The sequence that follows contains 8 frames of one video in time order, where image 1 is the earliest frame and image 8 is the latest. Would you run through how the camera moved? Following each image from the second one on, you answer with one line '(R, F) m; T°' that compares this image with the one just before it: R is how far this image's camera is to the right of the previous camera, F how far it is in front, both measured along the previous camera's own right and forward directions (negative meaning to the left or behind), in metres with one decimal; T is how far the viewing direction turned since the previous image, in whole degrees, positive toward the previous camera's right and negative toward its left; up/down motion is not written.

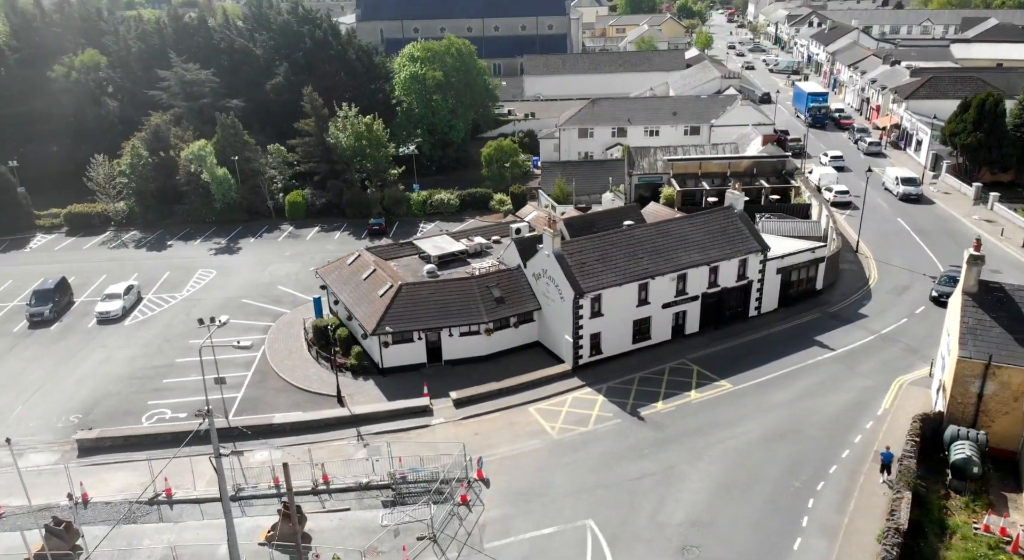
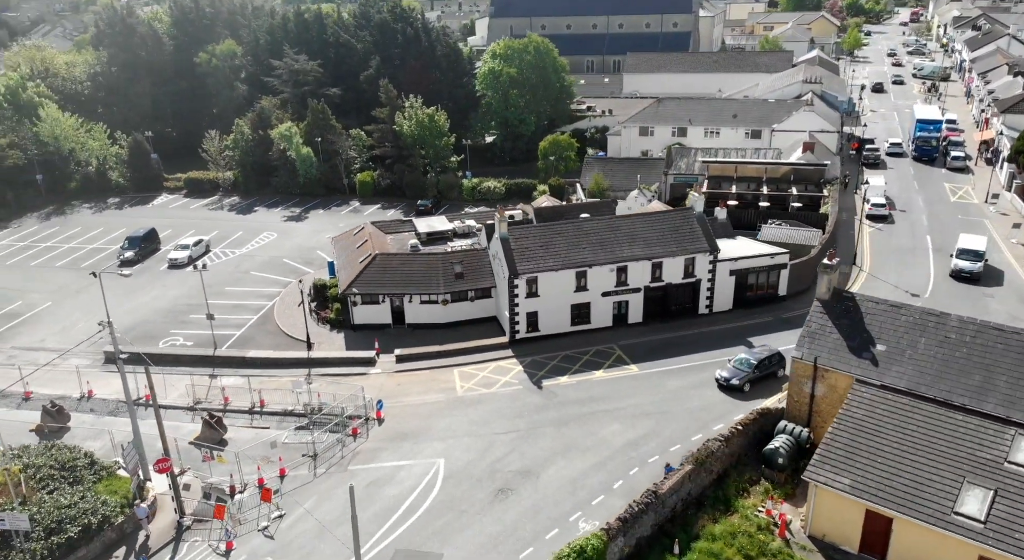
(+11.5, -3.0) m; -12°
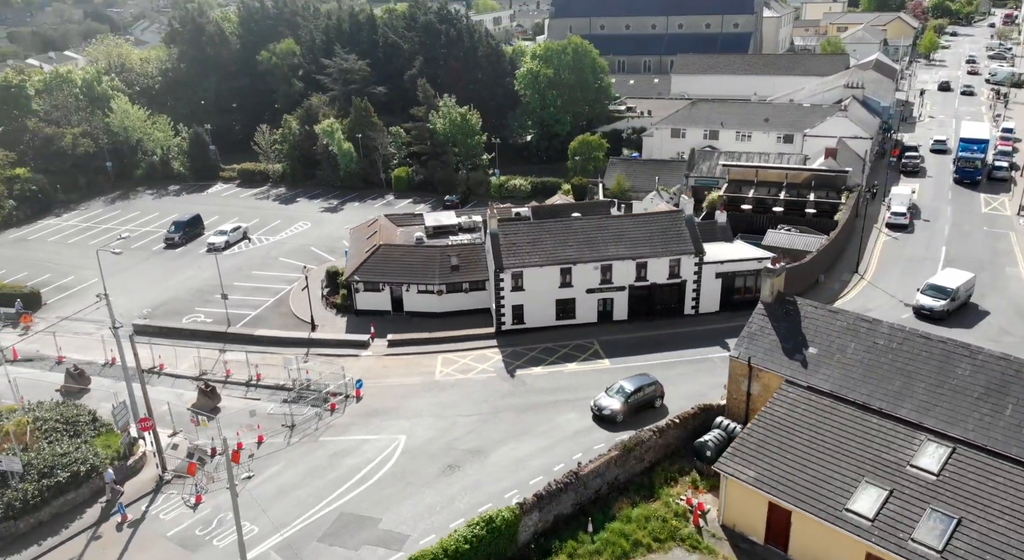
(+4.8, -1.7) m; -6°
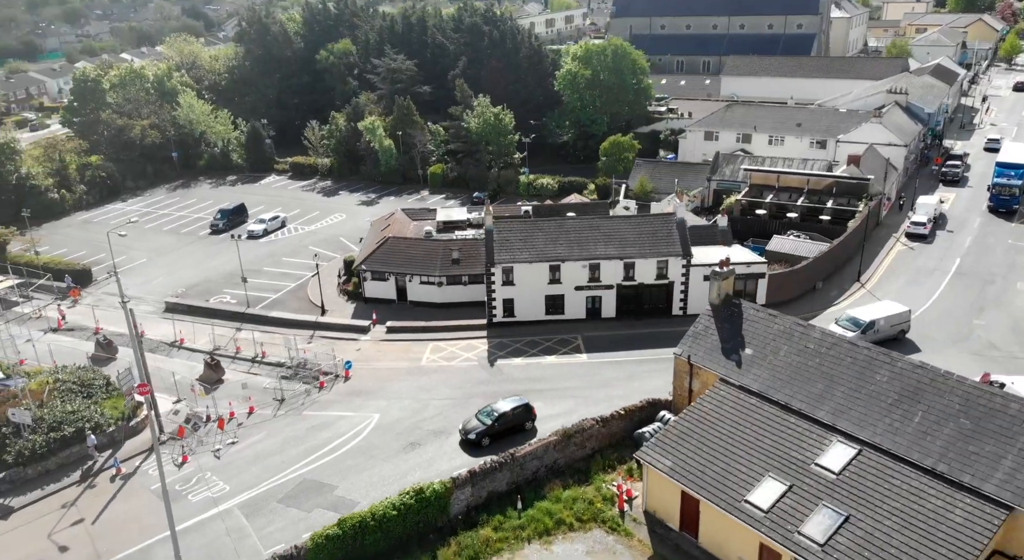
(+4.9, -1.8) m; -6°
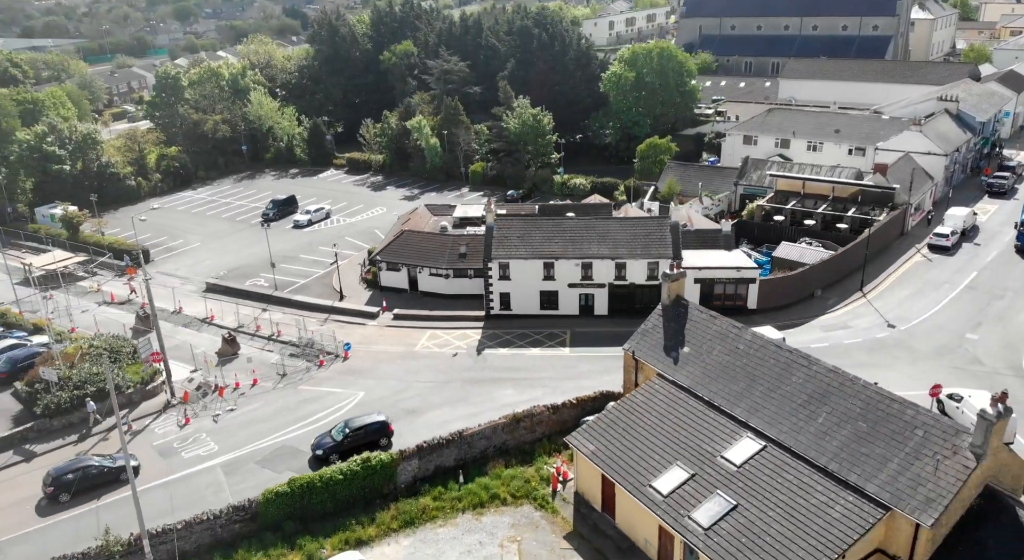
(+5.4, -2.0) m; -6°
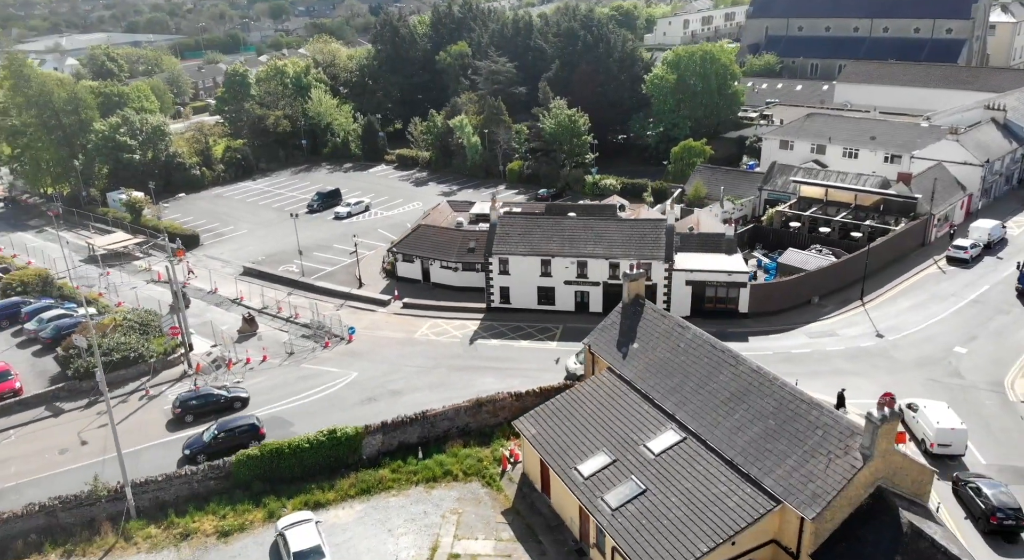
(+5.0, -1.9) m; -6°
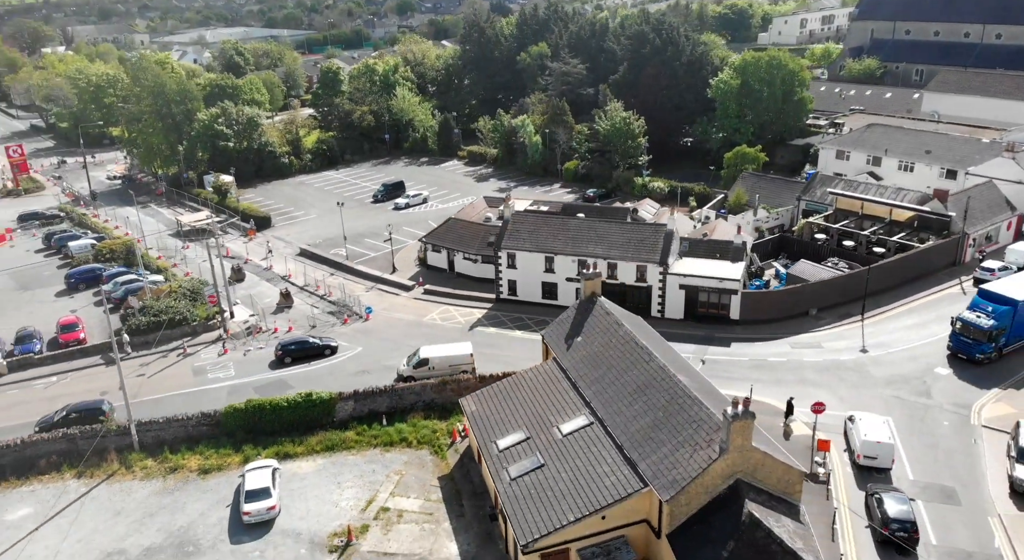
(+7.2, -2.5) m; -9°
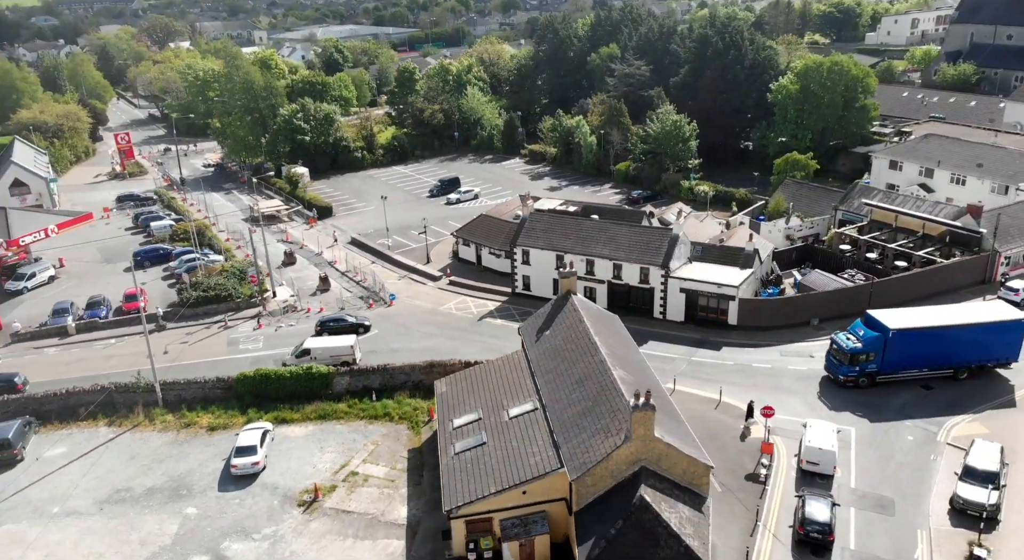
(+6.0, -2.3) m; -7°
